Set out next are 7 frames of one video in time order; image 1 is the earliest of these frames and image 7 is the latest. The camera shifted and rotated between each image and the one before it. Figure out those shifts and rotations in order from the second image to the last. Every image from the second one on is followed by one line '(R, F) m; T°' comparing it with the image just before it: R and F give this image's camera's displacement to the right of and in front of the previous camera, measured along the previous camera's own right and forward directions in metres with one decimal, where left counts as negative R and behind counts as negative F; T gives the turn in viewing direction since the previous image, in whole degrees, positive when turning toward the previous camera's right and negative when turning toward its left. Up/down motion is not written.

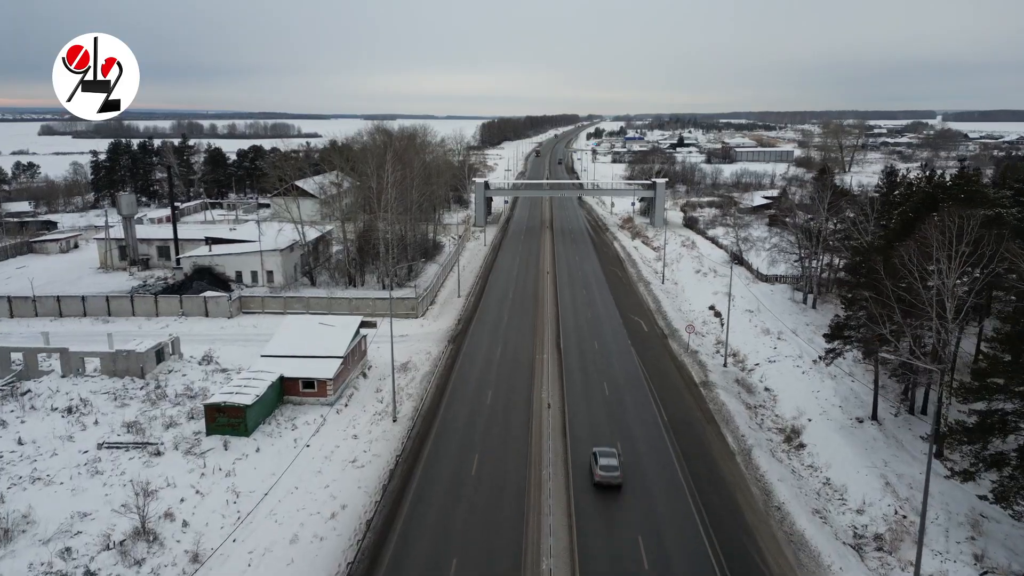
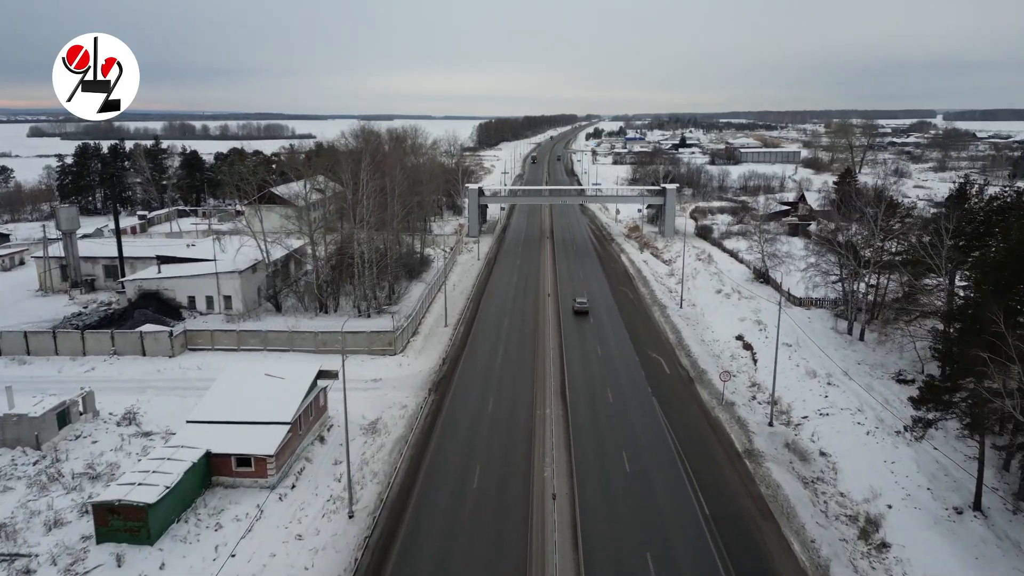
(+0.1, +6.0) m; 0°
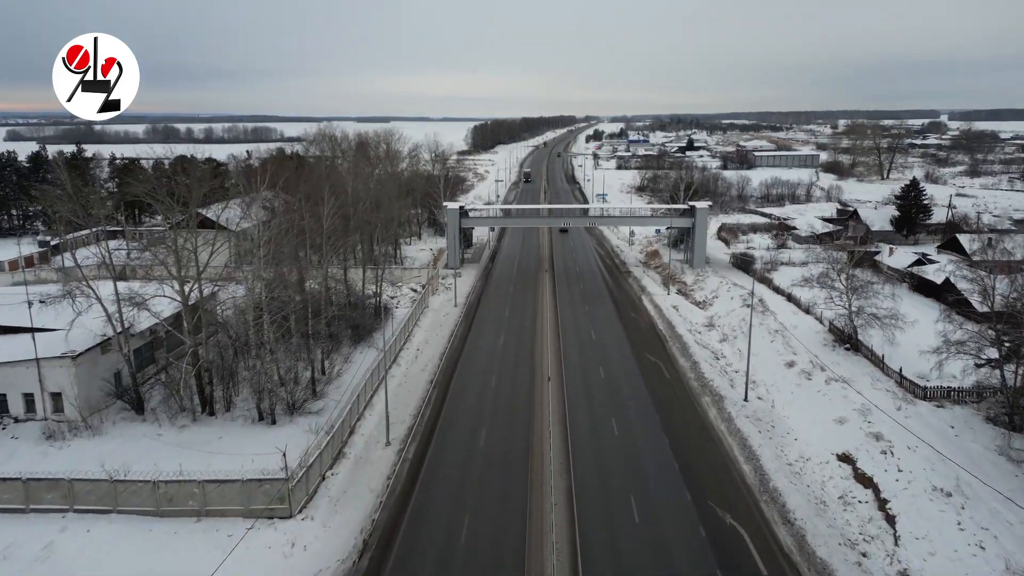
(+0.5, +13.1) m; 0°
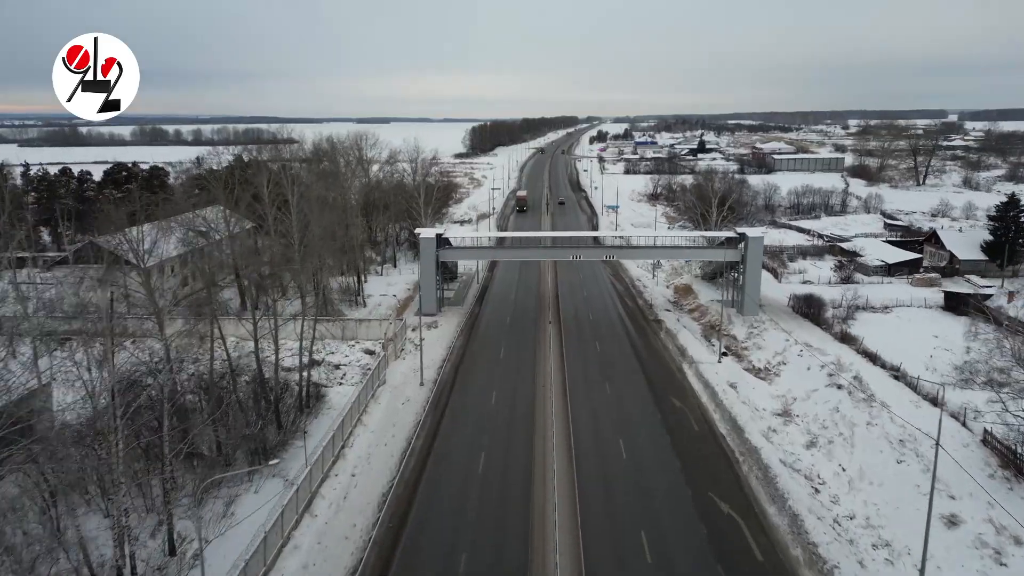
(+0.4, +12.1) m; 0°
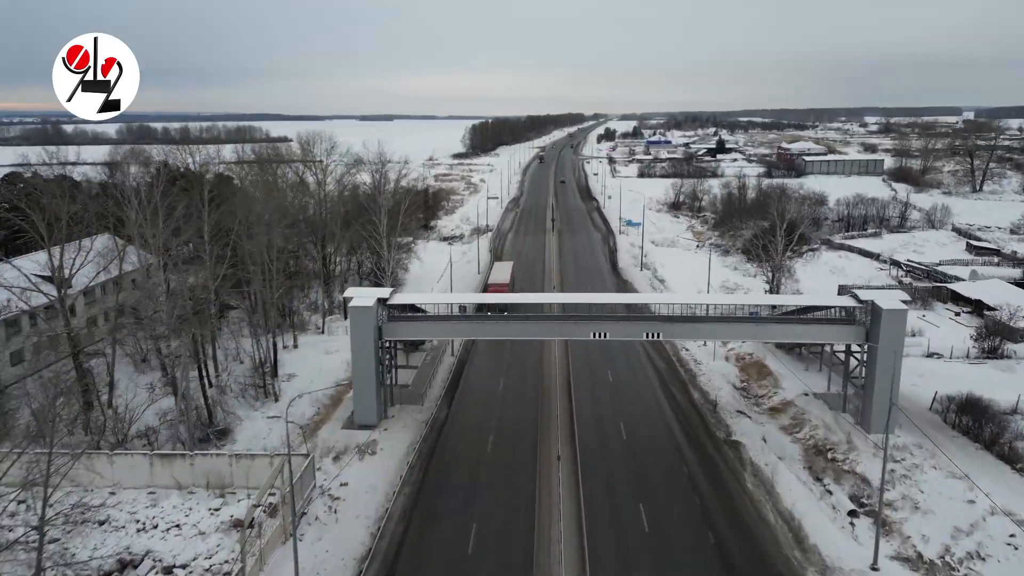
(+0.5, +14.5) m; 0°
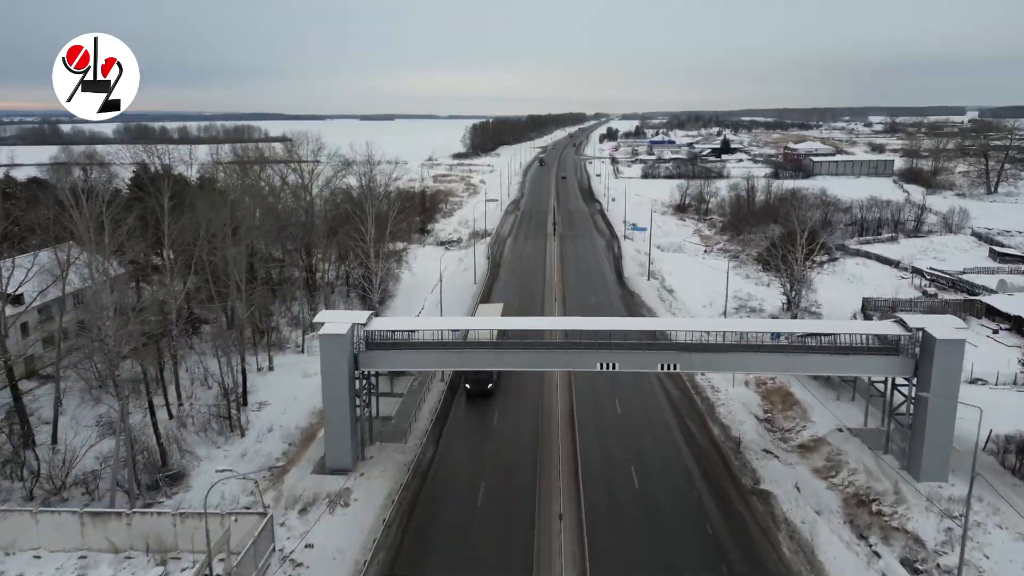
(+0.2, +3.2) m; 0°
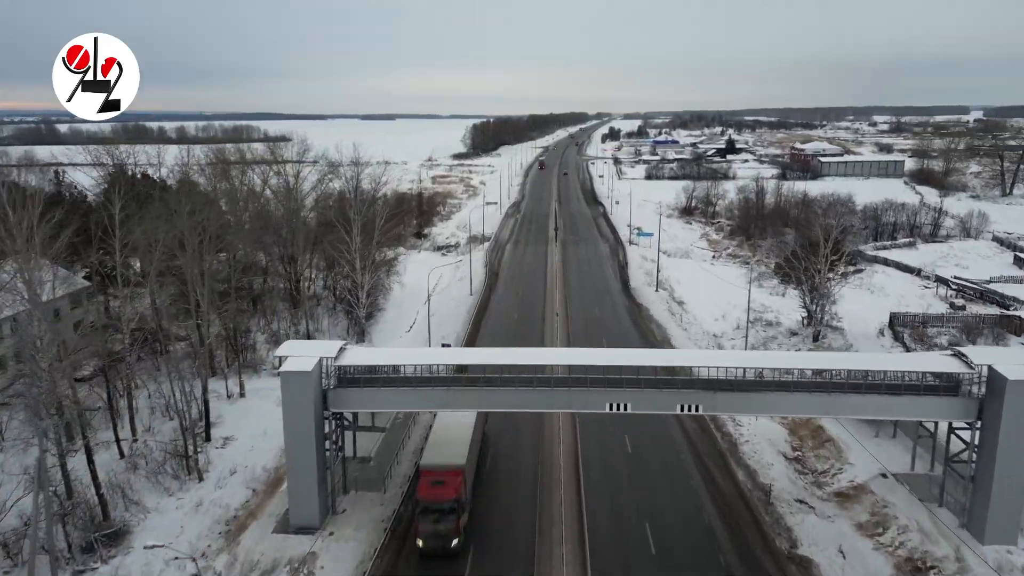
(+0.1, +3.1) m; 0°
